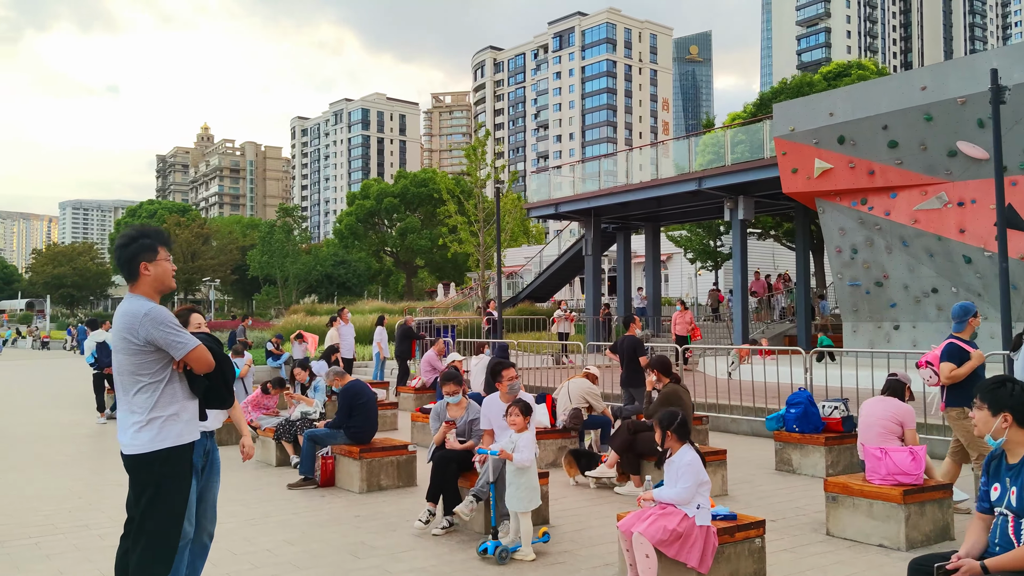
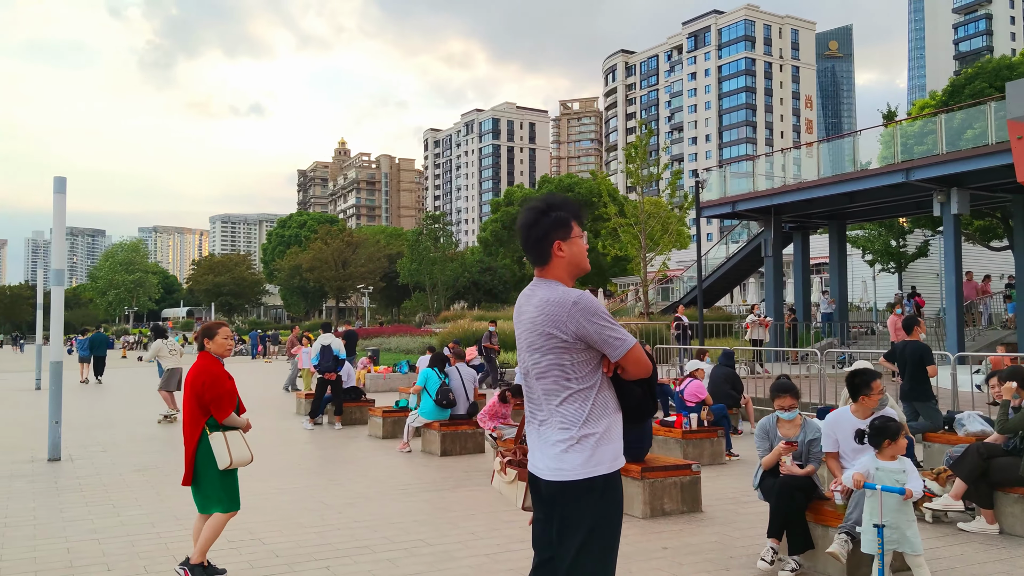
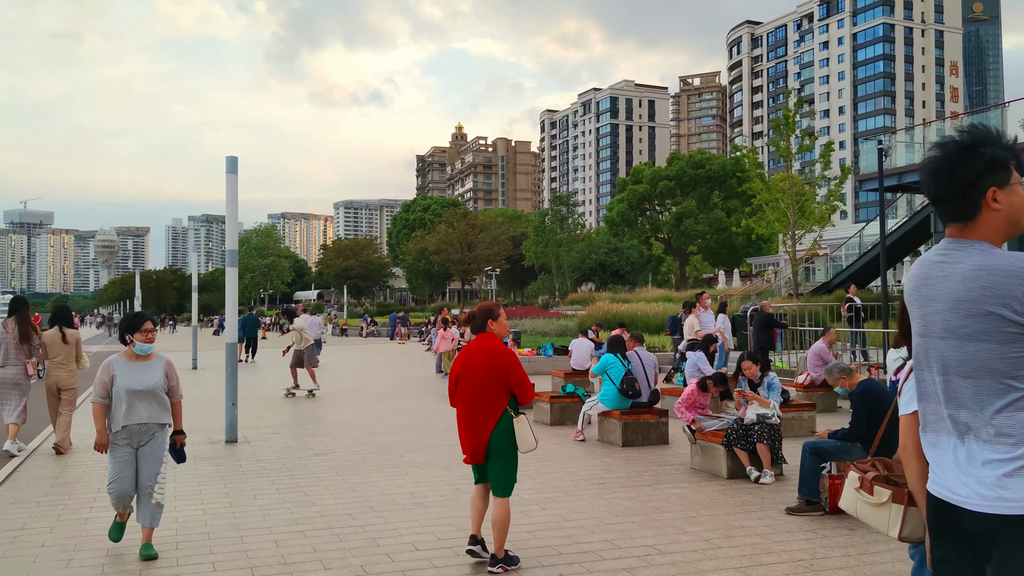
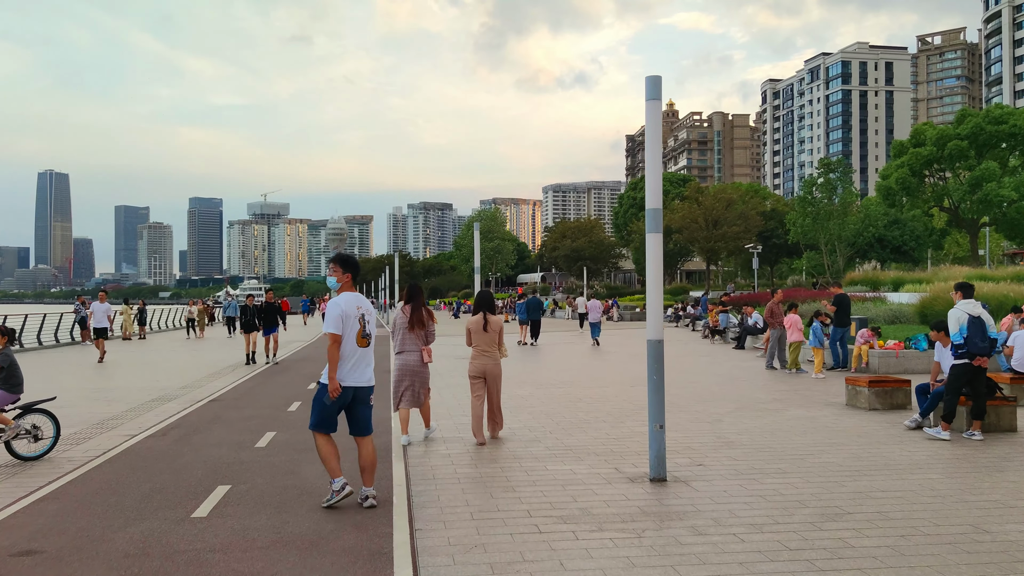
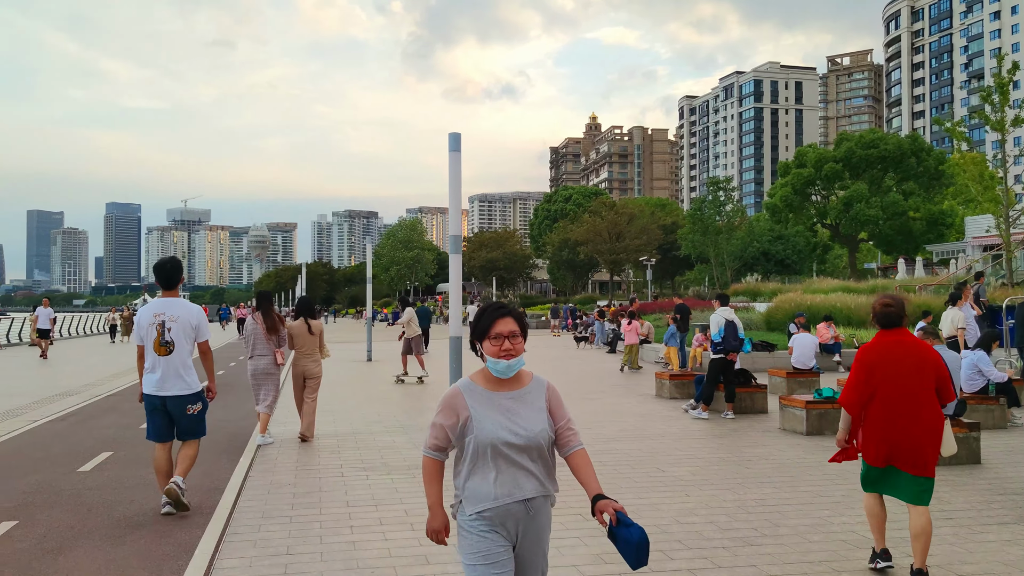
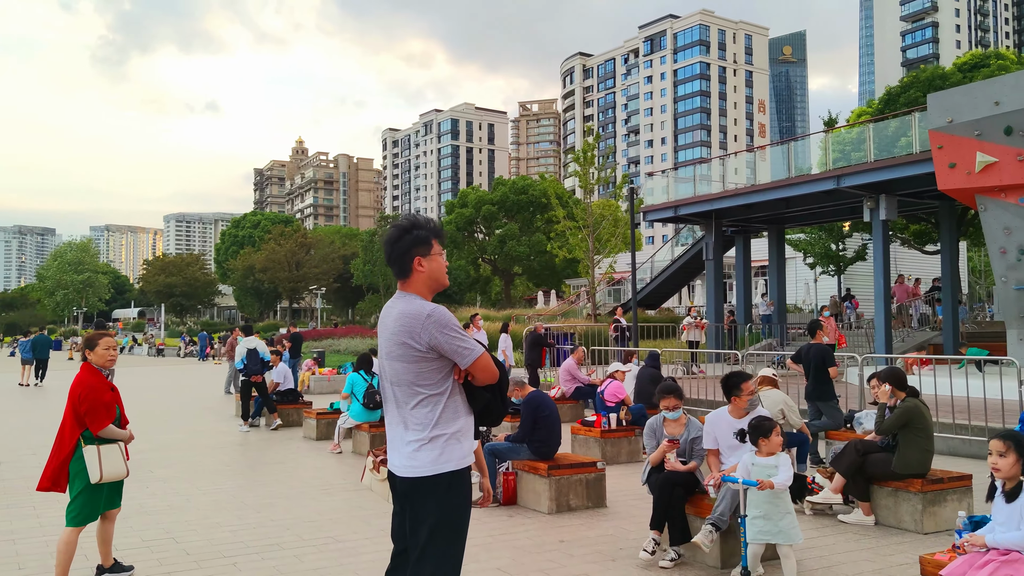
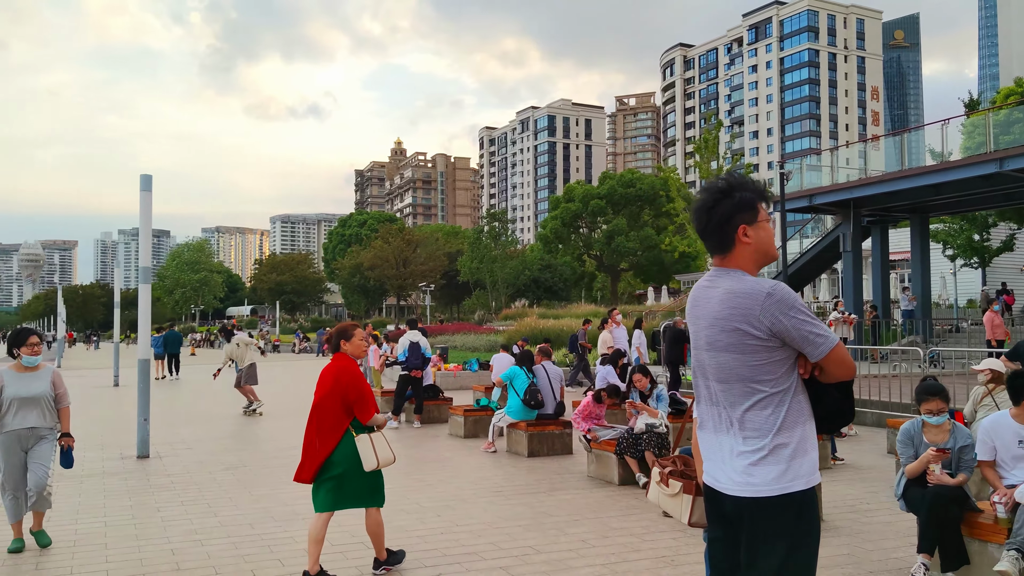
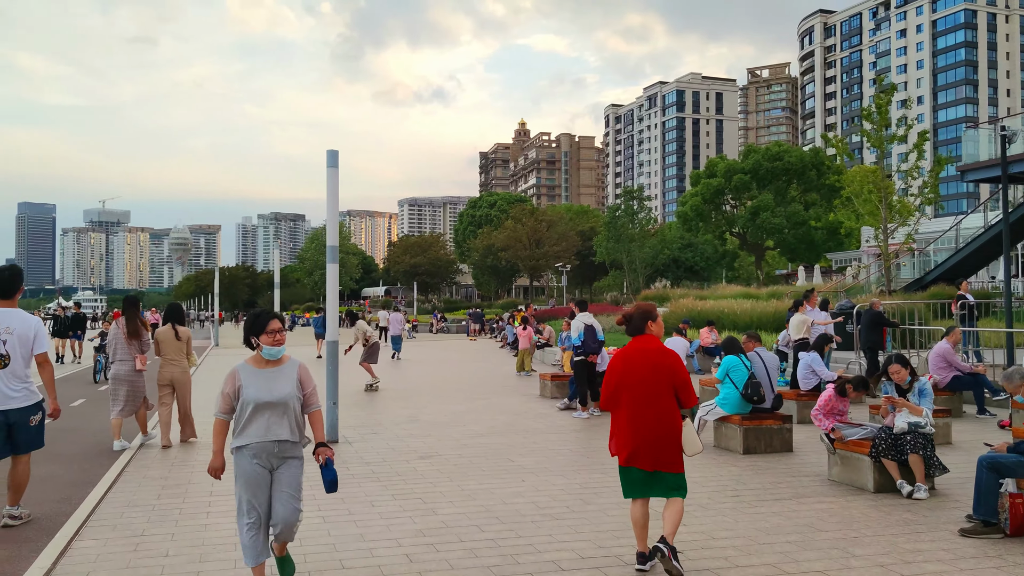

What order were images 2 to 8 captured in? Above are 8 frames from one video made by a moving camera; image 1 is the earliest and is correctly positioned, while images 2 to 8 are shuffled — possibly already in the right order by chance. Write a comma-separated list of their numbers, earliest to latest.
6, 2, 7, 3, 8, 5, 4
